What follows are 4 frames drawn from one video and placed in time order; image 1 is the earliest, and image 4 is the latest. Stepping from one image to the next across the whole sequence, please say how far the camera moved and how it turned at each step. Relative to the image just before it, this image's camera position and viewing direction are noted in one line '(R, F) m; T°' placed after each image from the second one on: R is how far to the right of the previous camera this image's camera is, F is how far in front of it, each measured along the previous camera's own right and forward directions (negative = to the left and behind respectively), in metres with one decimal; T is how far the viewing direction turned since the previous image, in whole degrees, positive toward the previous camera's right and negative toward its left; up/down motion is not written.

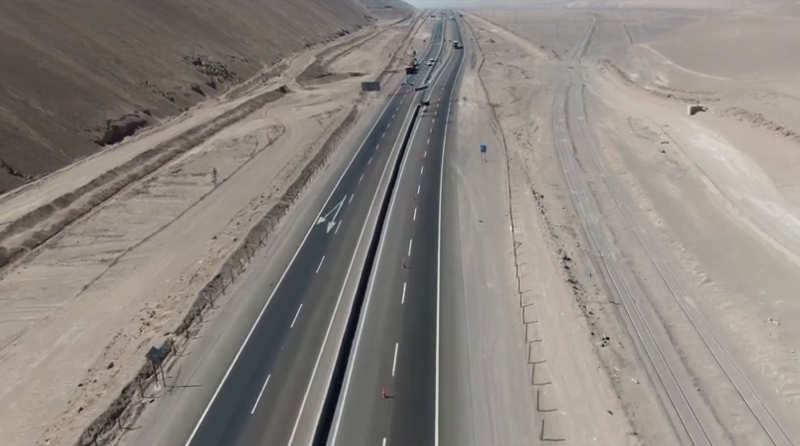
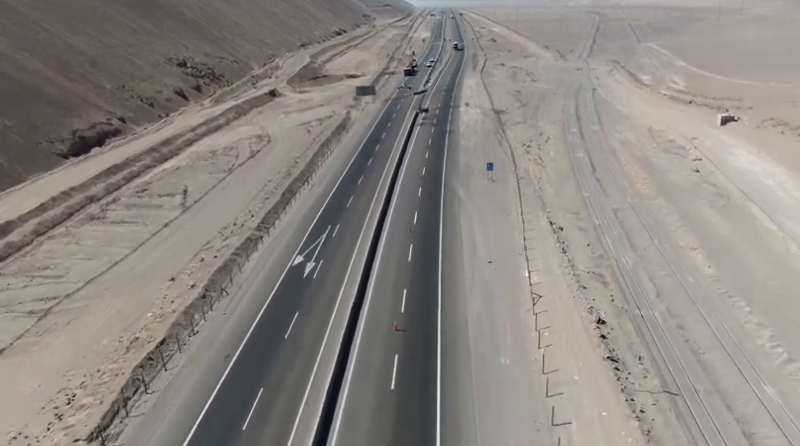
(+0.4, +9.4) m; 0°
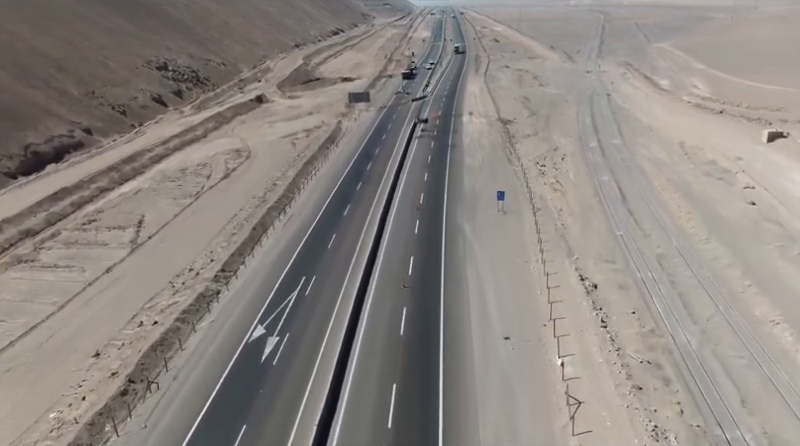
(+0.5, +10.9) m; 0°
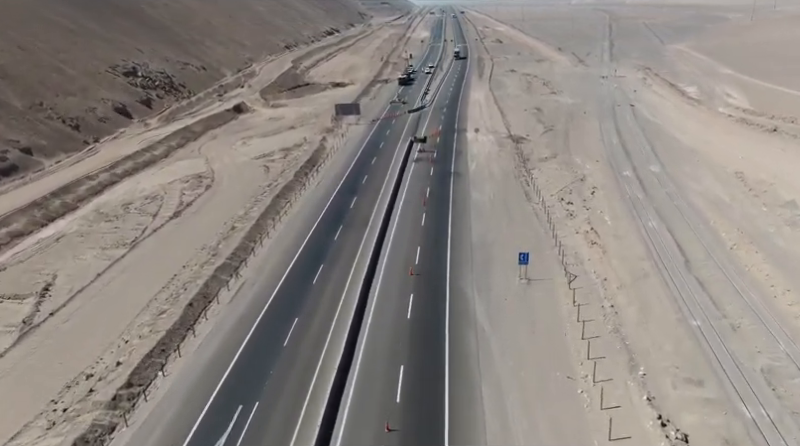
(+0.6, +14.5) m; 0°
